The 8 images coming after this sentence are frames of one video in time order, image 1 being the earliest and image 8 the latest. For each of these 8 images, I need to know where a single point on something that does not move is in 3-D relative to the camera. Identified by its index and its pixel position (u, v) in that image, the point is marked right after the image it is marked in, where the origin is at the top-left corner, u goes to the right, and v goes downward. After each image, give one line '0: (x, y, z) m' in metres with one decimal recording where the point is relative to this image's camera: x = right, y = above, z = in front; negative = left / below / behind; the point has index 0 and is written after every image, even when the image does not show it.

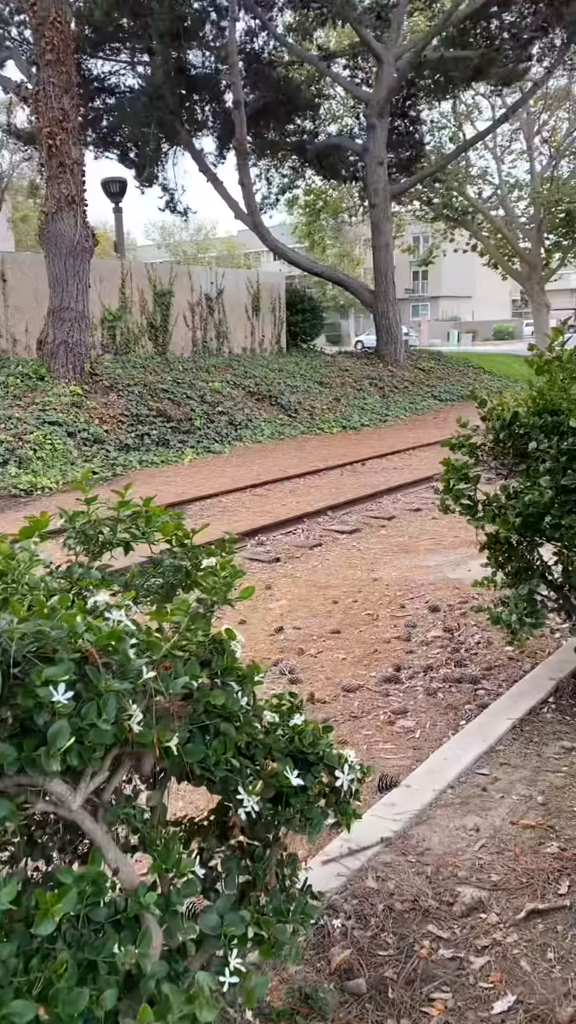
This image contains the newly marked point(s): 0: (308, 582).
0: (+0.2, -0.5, +7.2) m
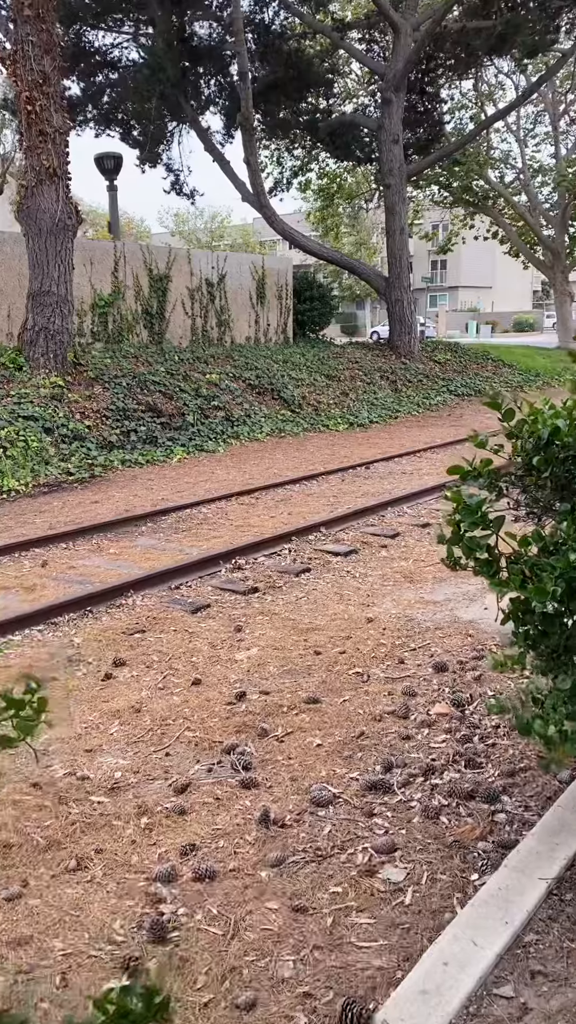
0: (0.0, -0.7, +5.9) m
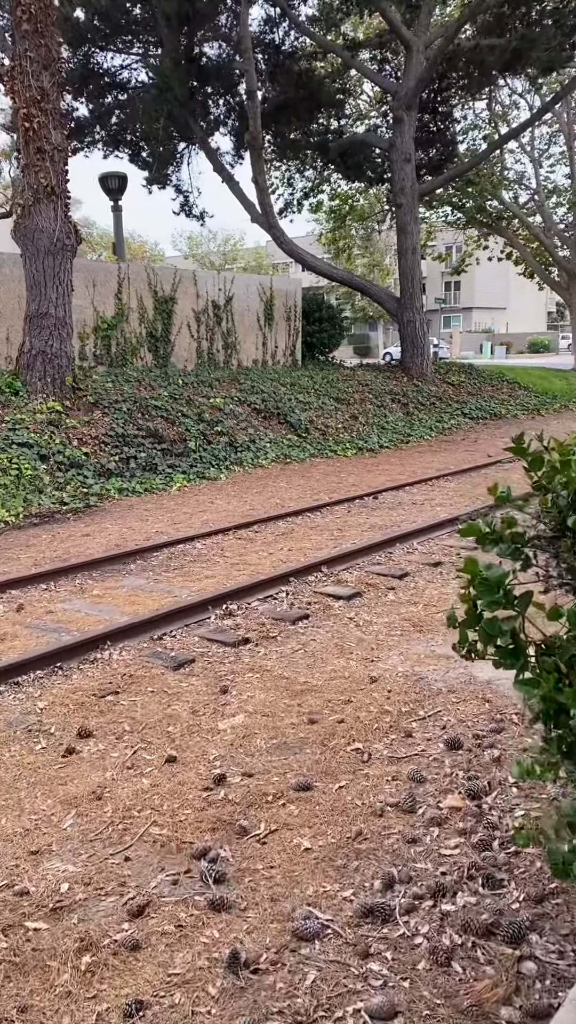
0: (0.0, -0.9, +5.2) m
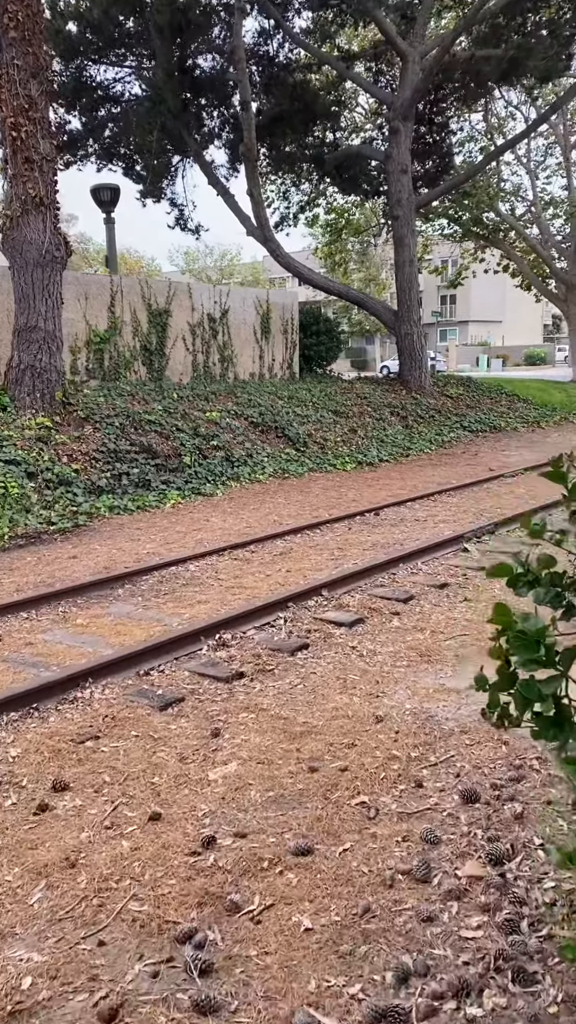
0: (0.0, -1.0, +4.8) m
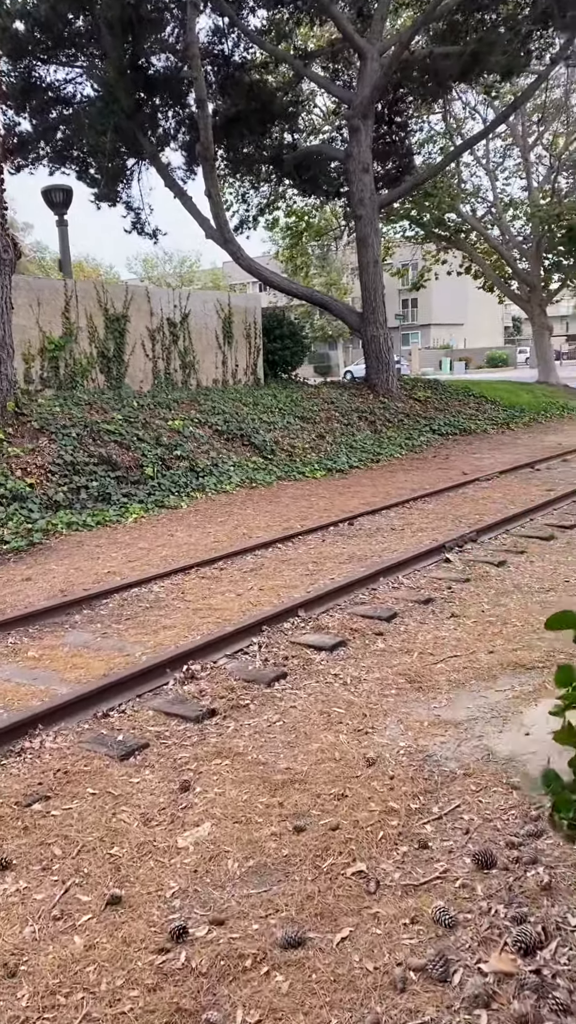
0: (-0.1, -1.1, +4.2) m
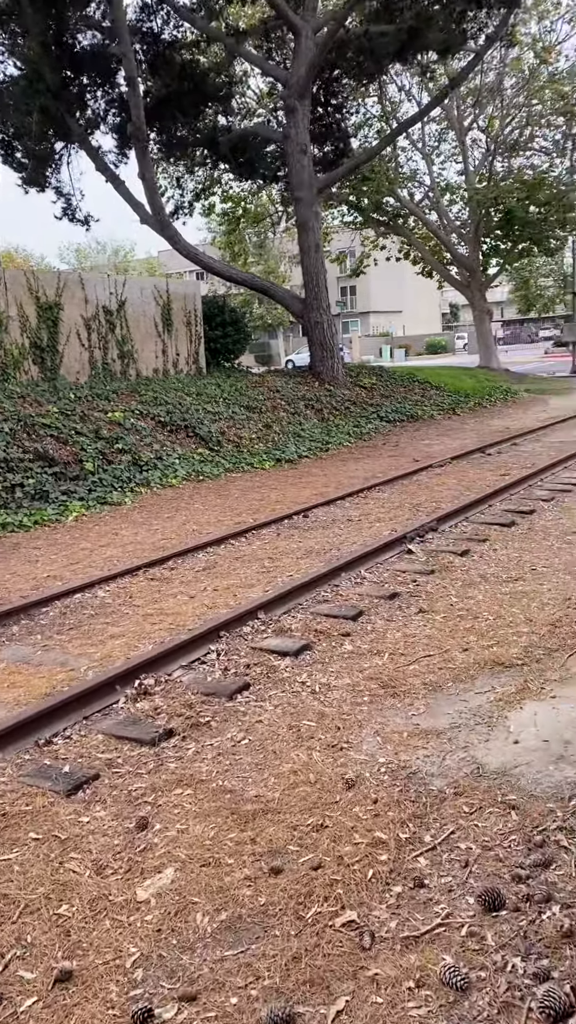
0: (-0.2, -1.1, +3.7) m
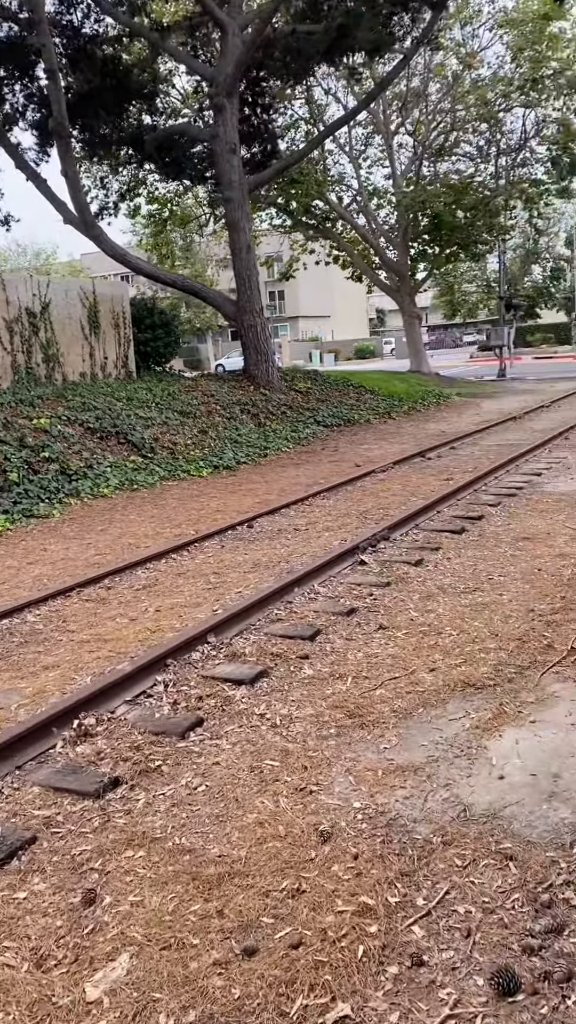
0: (-0.3, -1.2, +3.2) m
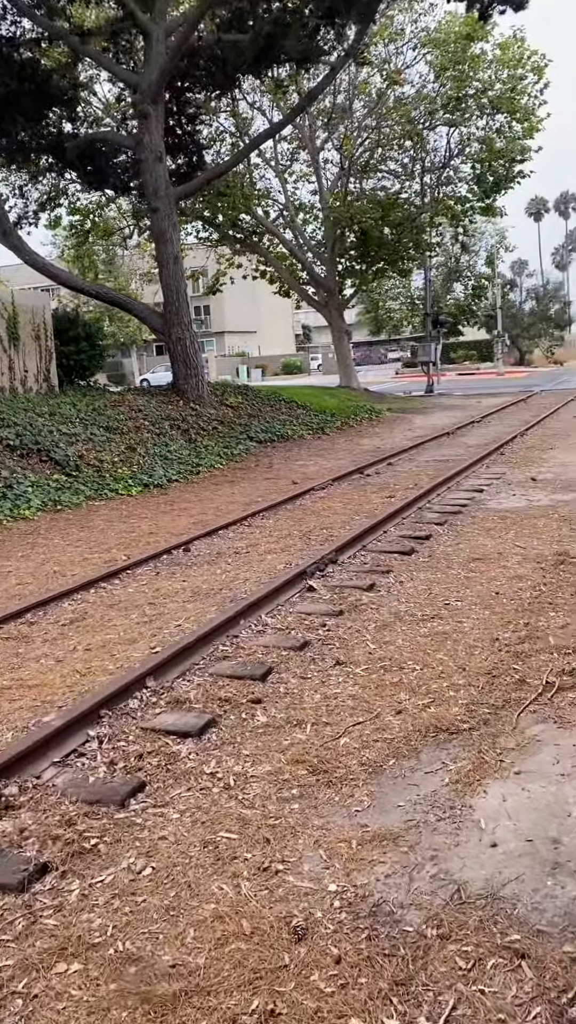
0: (-0.4, -1.2, +2.6) m
